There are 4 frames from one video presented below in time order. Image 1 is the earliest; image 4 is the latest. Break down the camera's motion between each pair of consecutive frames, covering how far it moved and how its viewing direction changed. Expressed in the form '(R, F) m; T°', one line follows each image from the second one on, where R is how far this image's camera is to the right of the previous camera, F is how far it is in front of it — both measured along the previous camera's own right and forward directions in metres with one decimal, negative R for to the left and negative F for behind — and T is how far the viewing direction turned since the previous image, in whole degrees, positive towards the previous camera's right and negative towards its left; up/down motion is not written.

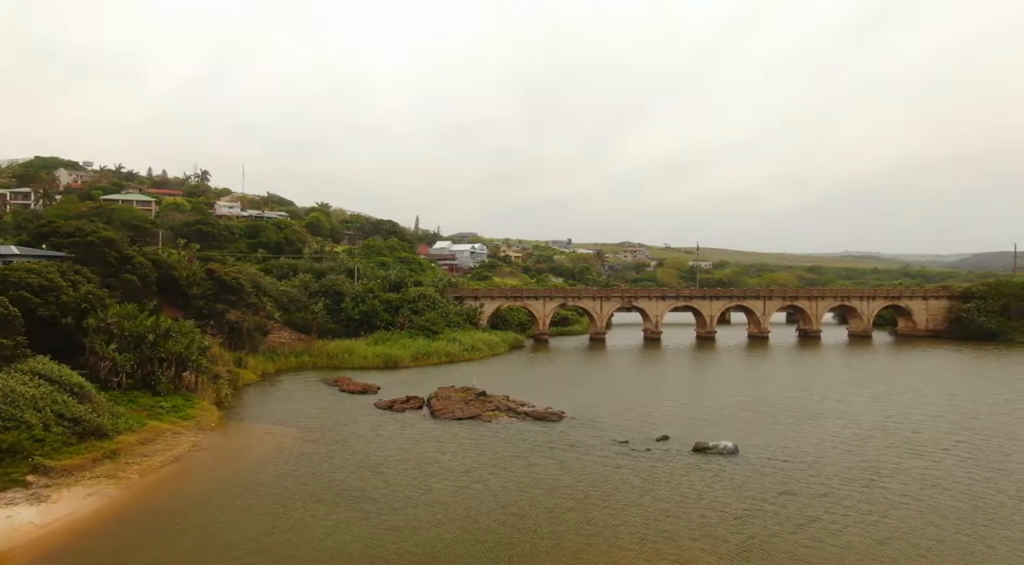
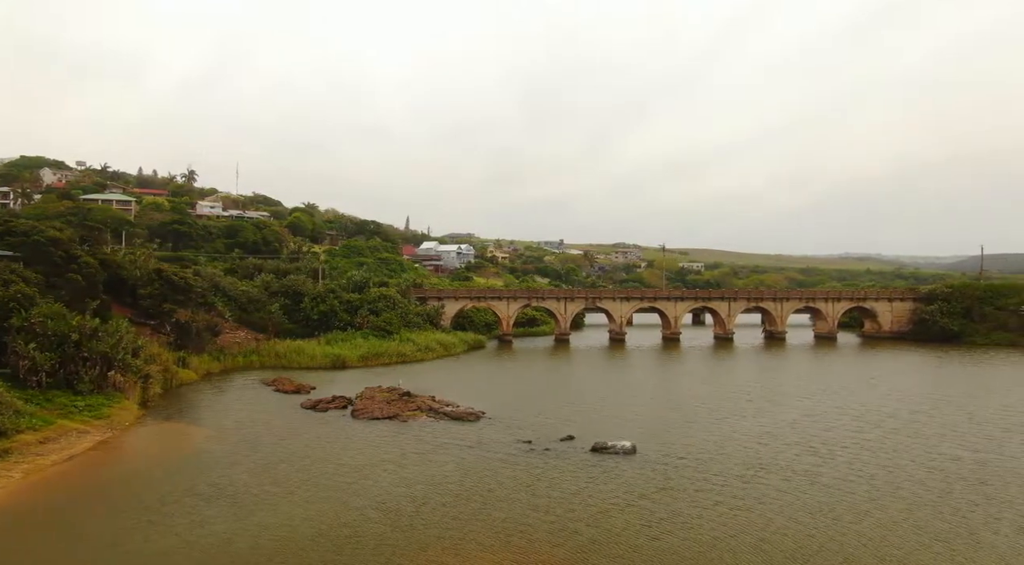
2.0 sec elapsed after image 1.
(+4.2, -0.3) m; 0°
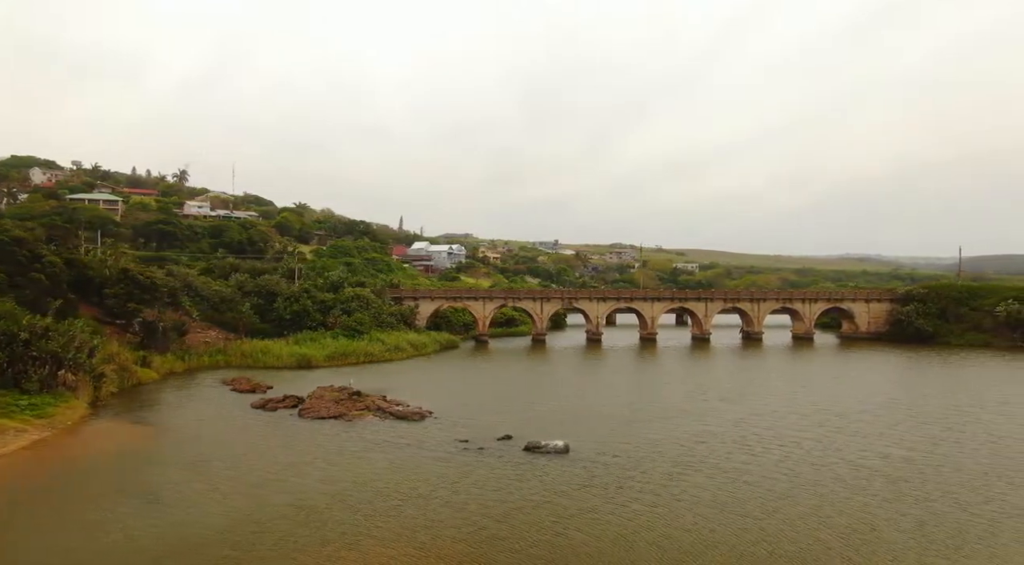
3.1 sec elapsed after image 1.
(+2.8, -0.2) m; 0°
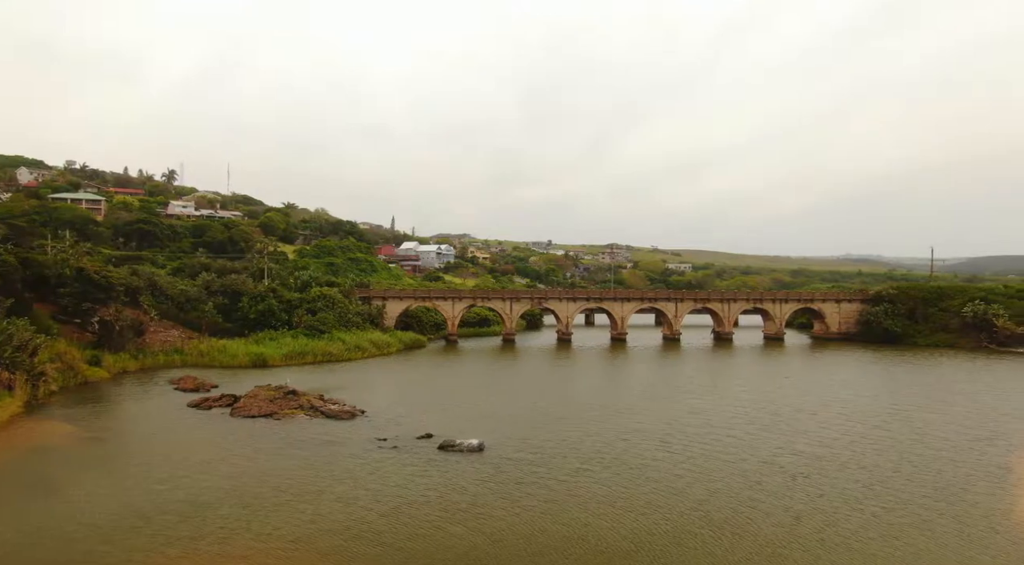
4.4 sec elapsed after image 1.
(+3.6, -0.1) m; 0°
